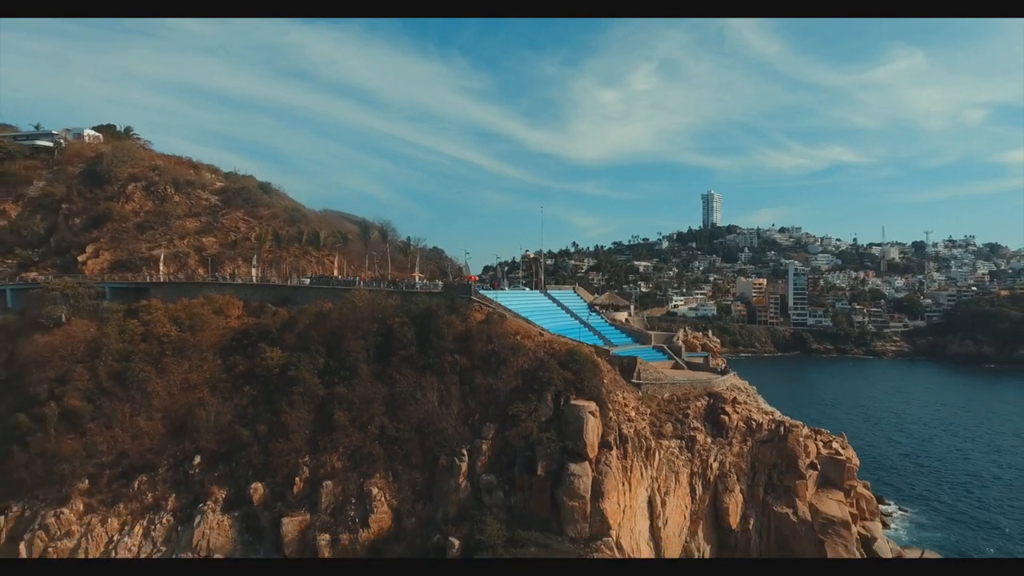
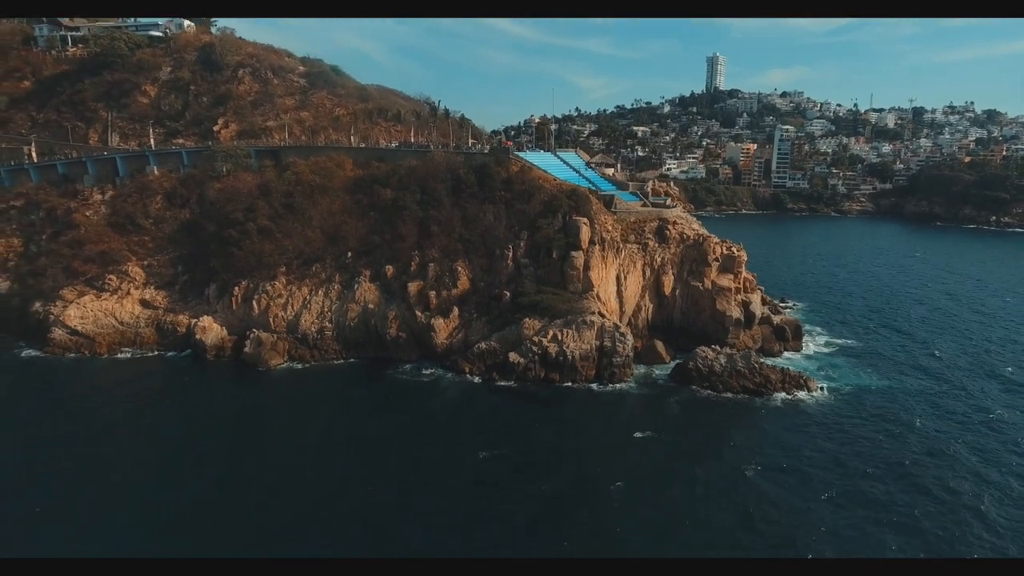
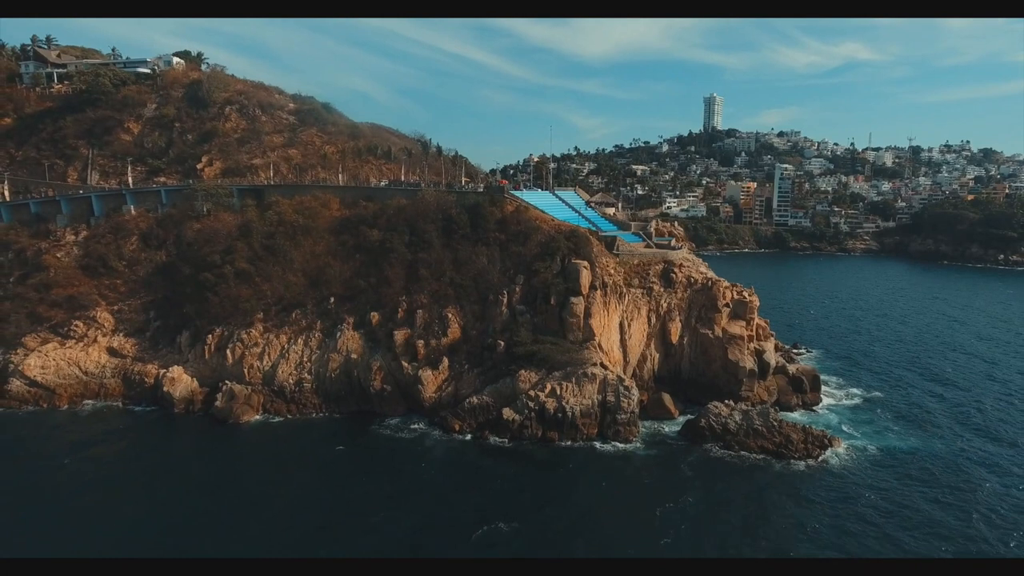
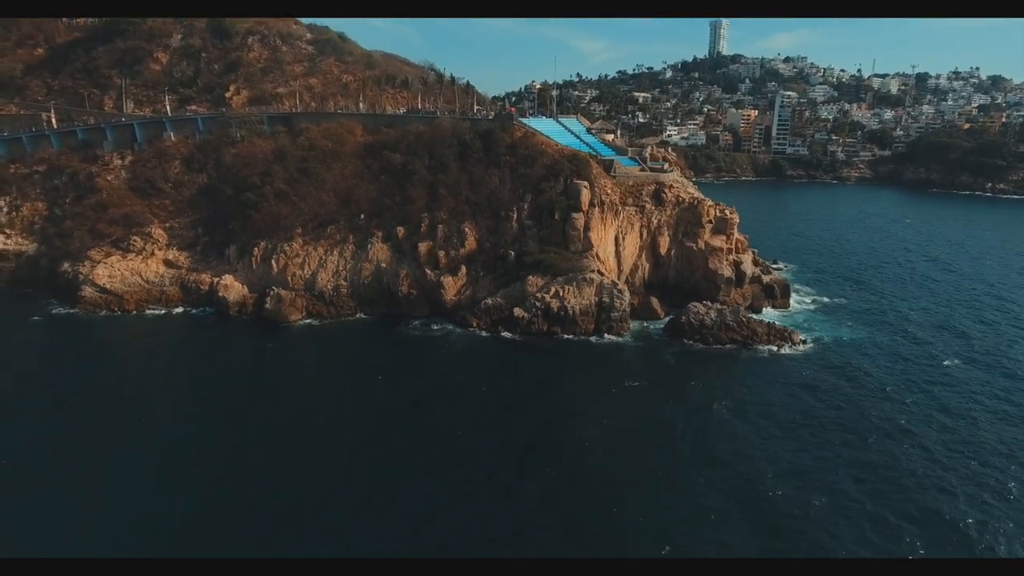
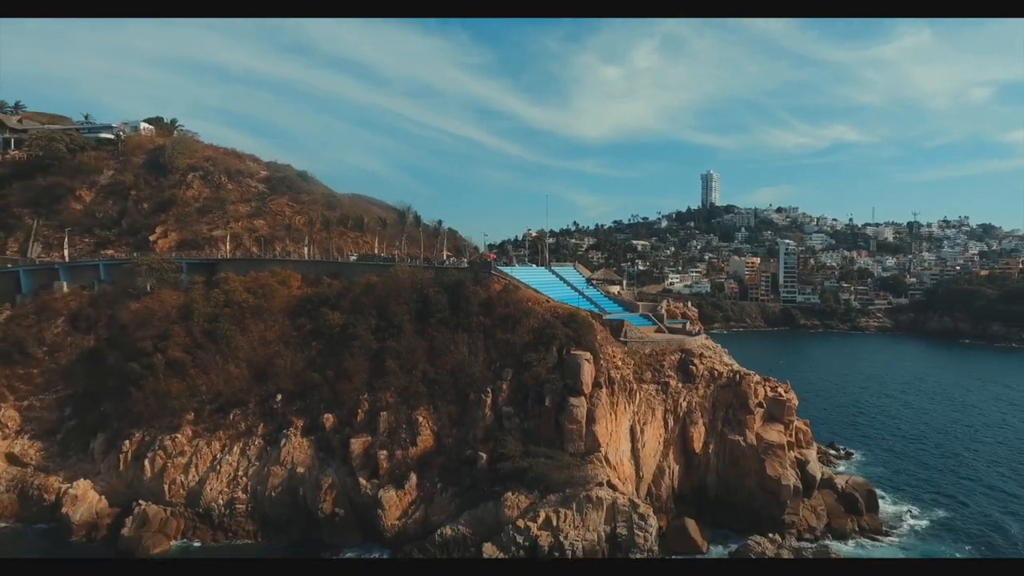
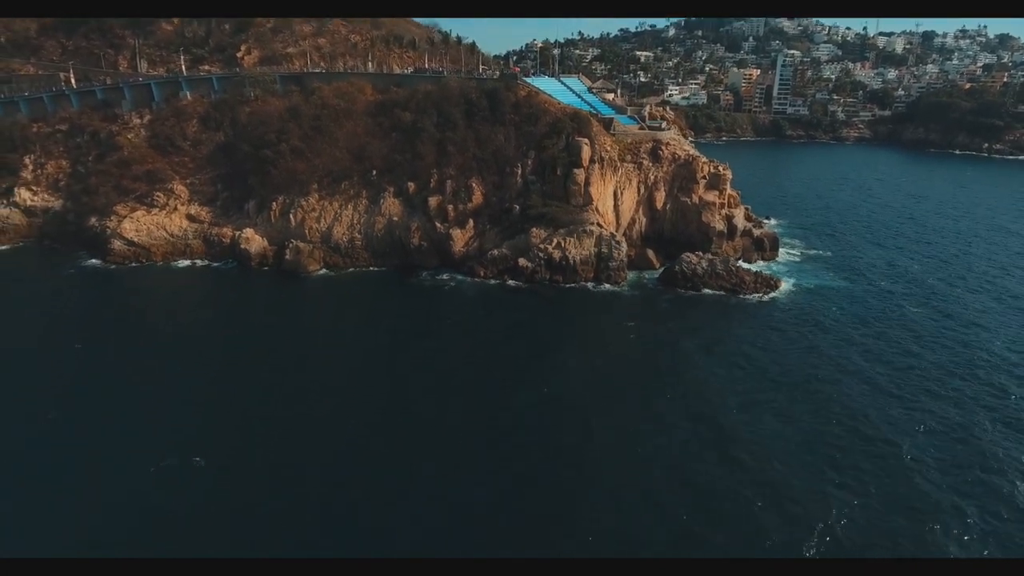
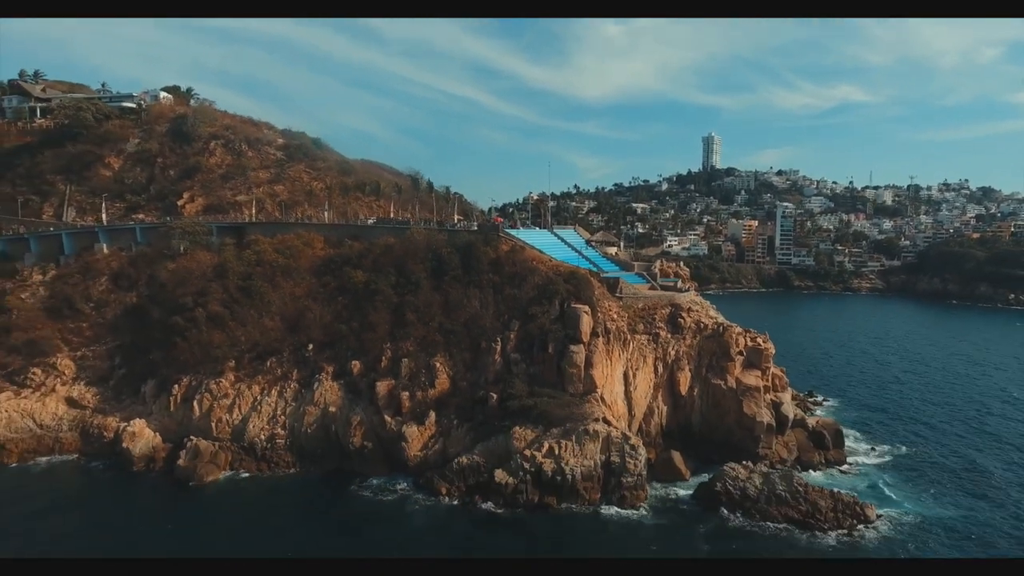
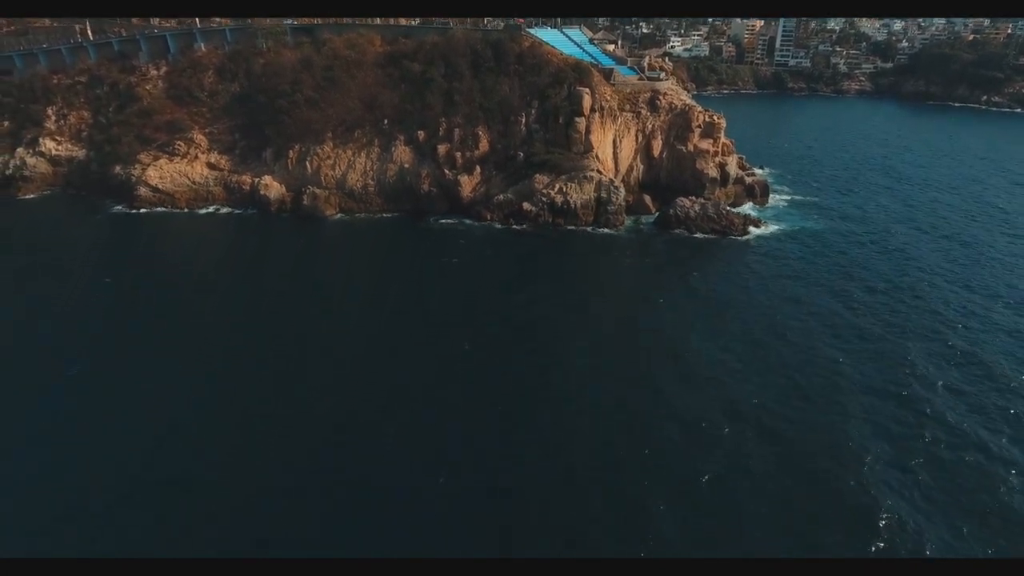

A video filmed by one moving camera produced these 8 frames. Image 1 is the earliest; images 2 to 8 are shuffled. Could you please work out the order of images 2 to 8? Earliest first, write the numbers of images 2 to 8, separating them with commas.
5, 7, 3, 2, 4, 6, 8
